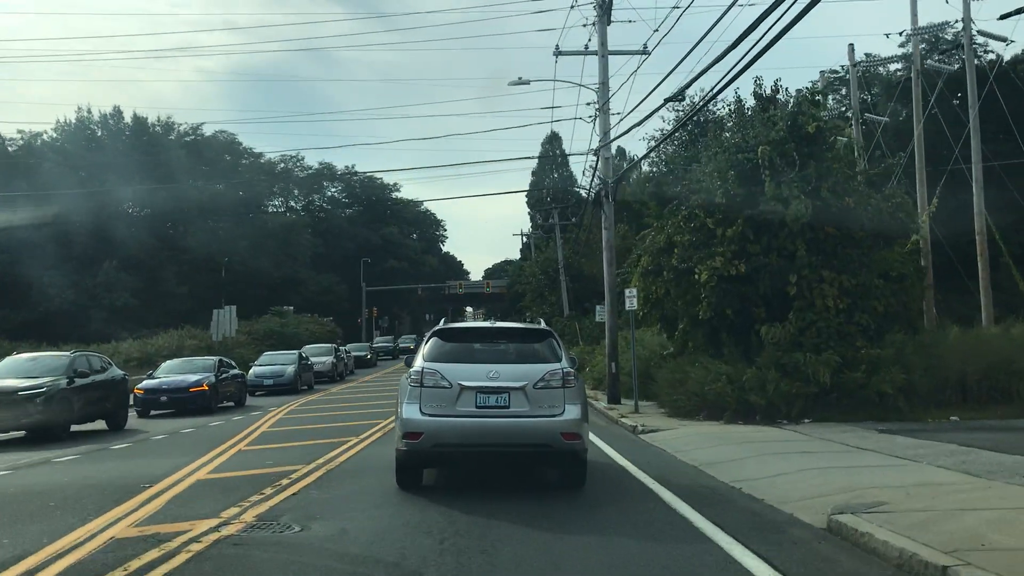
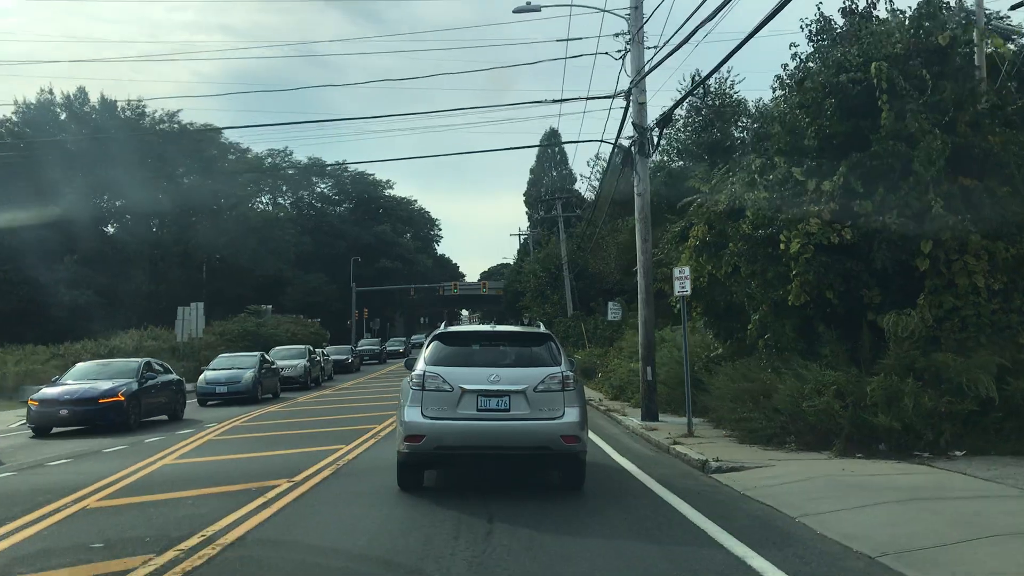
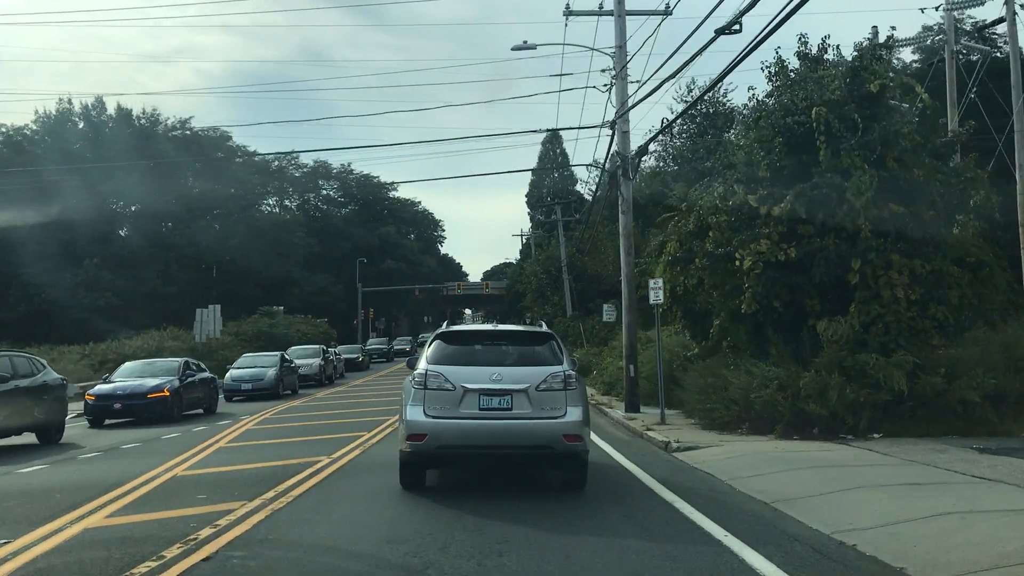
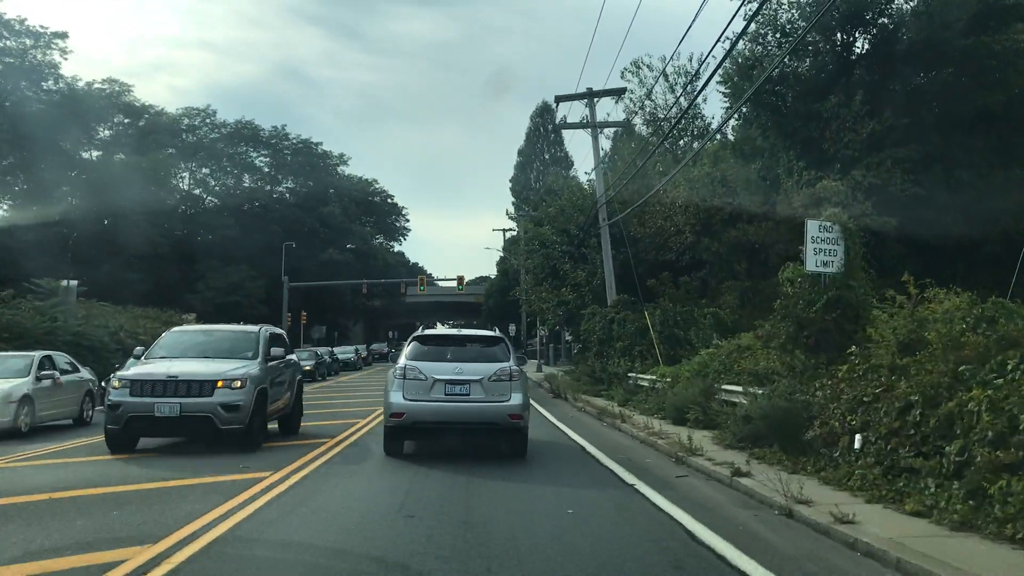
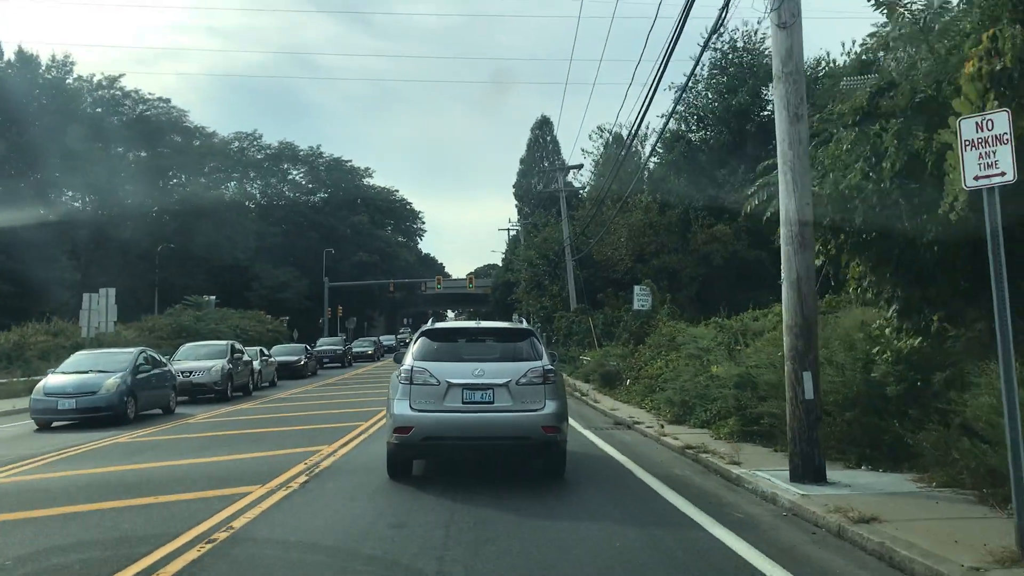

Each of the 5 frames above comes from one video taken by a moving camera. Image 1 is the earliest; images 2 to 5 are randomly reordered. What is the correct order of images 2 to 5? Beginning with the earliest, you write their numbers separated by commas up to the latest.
3, 2, 5, 4
